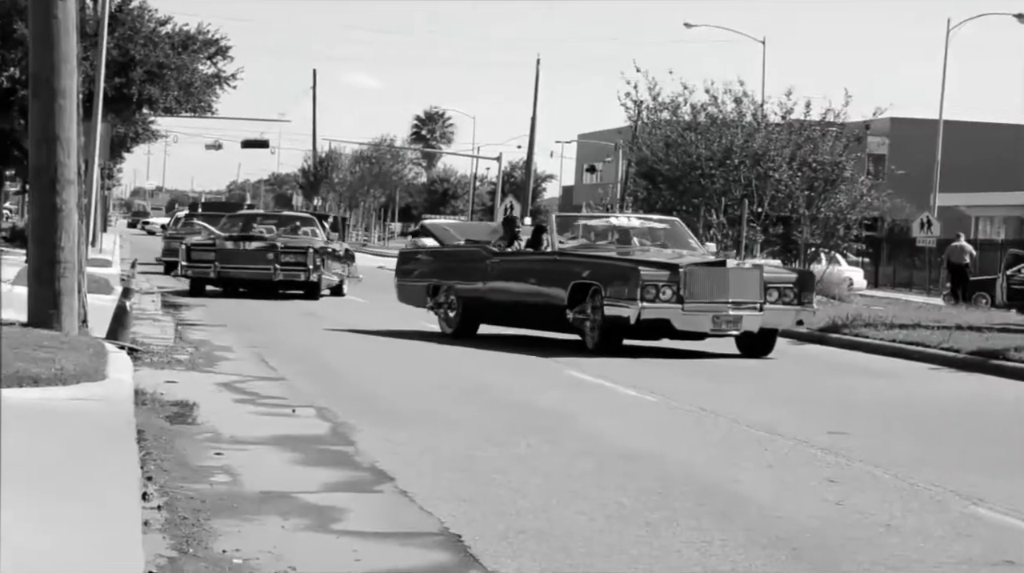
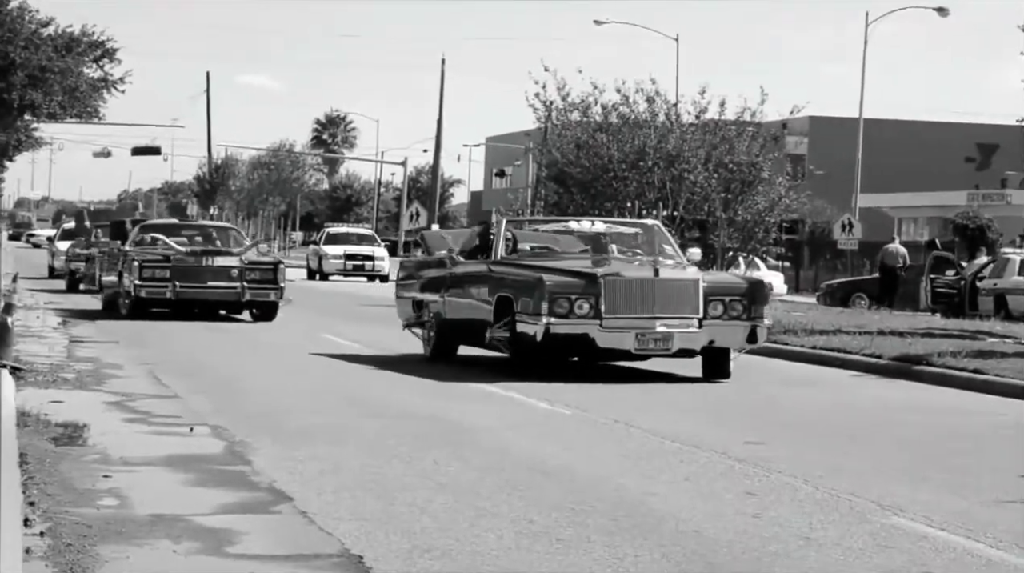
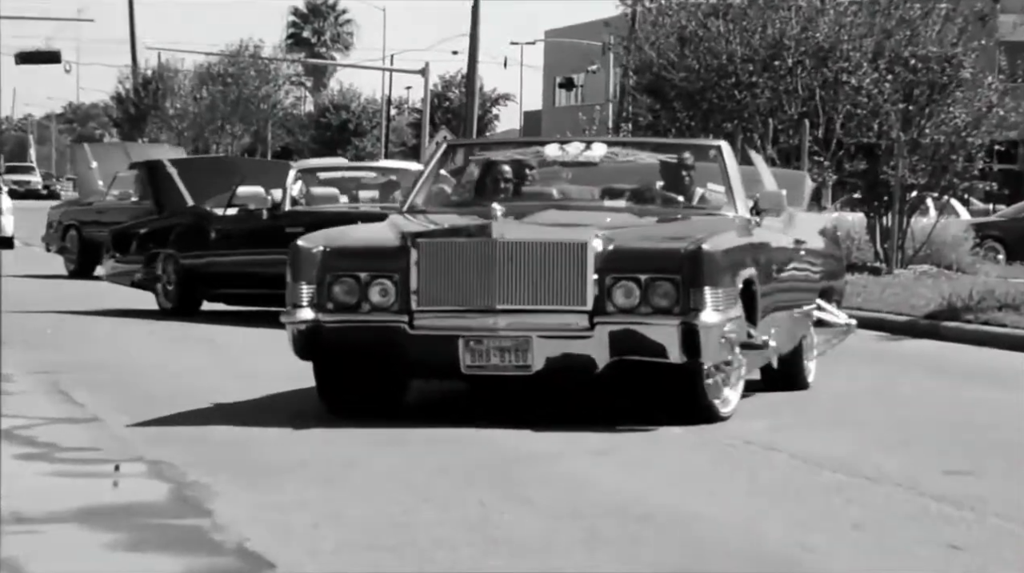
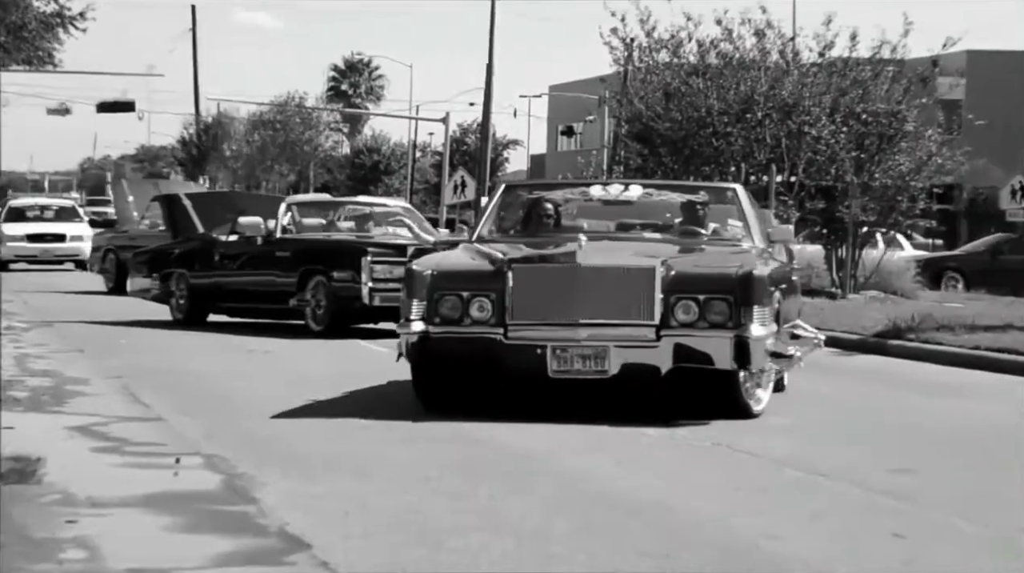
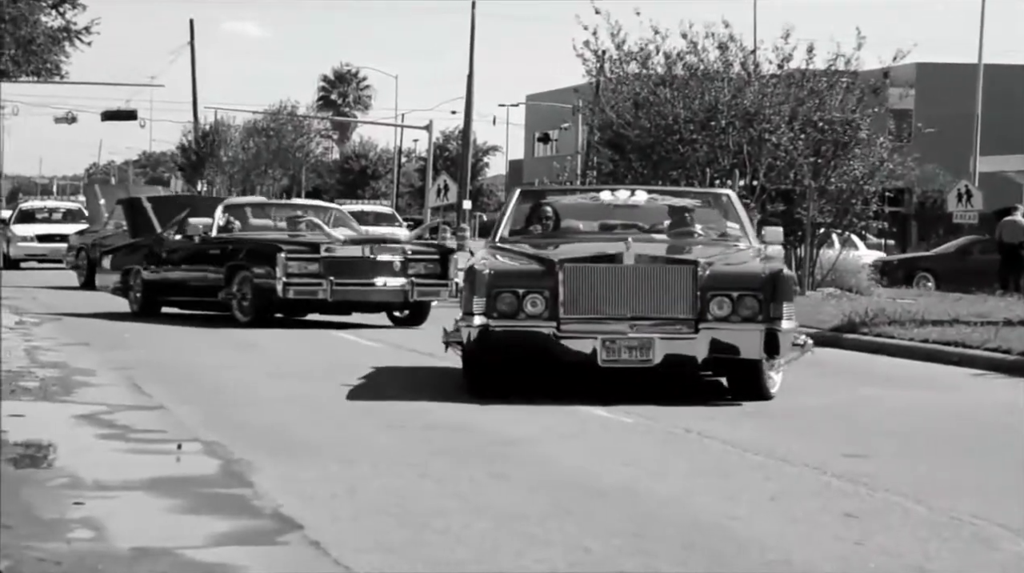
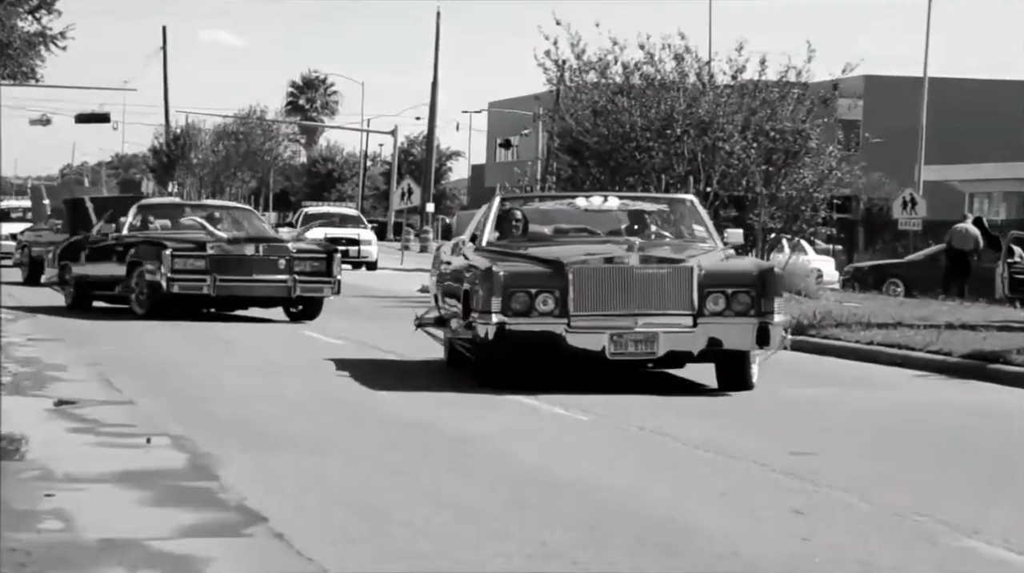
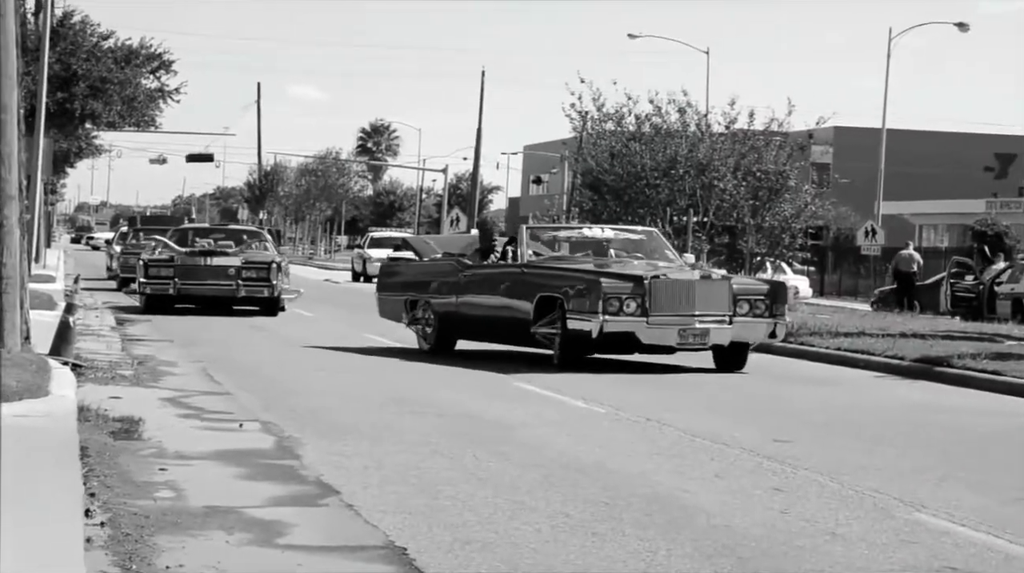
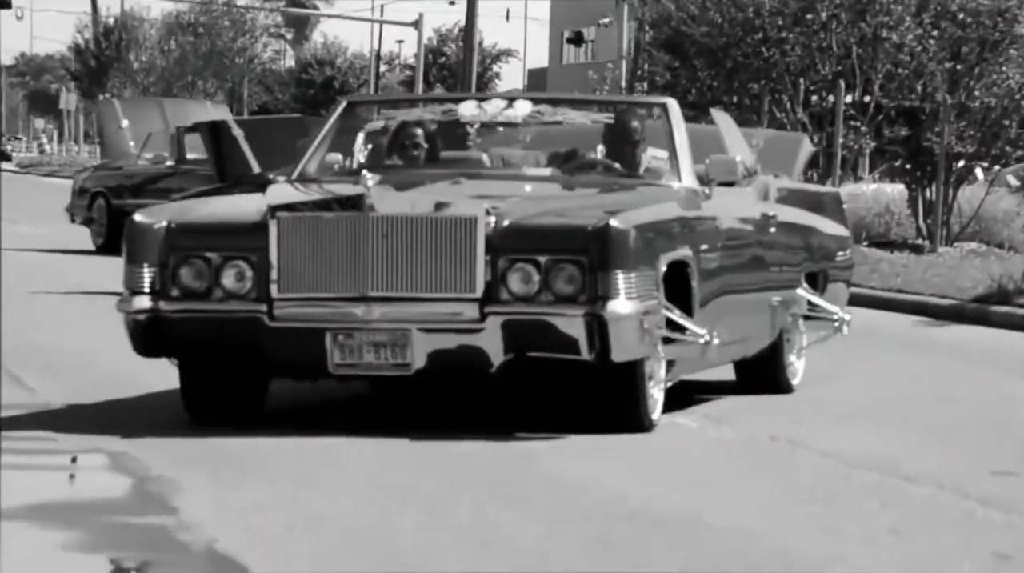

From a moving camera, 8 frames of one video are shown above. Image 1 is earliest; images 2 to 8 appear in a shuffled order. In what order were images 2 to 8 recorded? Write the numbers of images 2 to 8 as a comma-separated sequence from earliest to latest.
7, 2, 6, 5, 4, 3, 8
